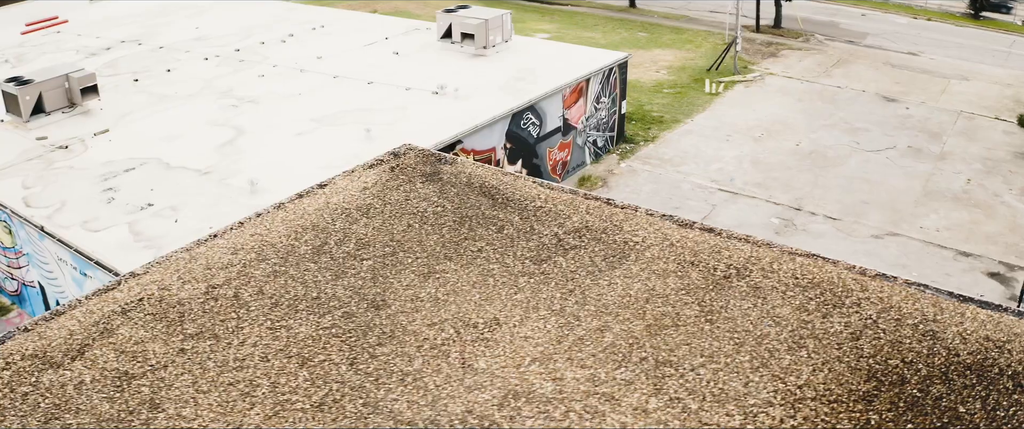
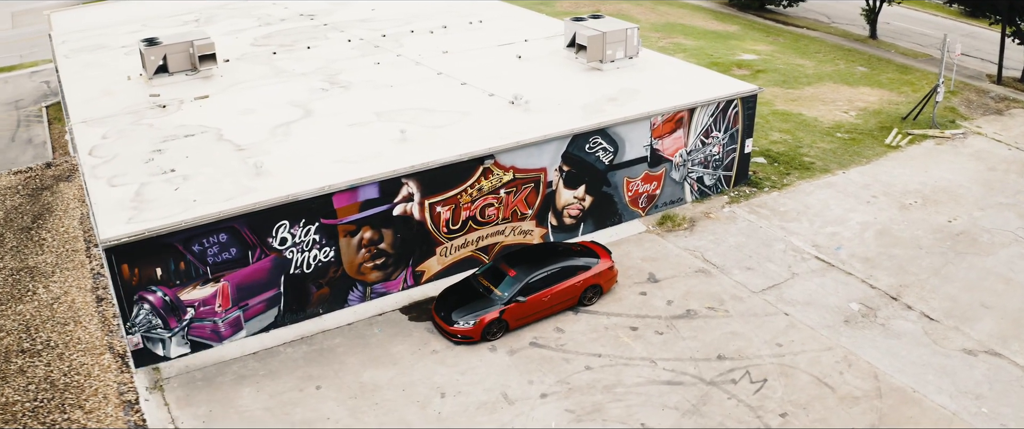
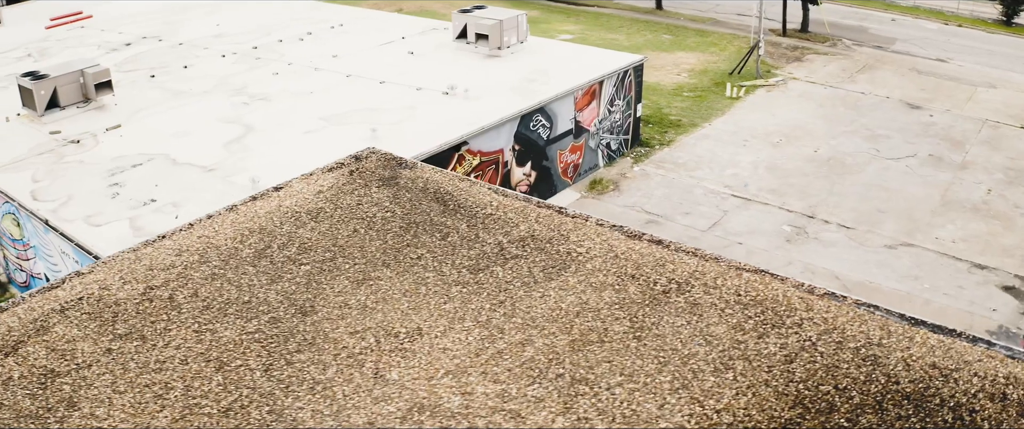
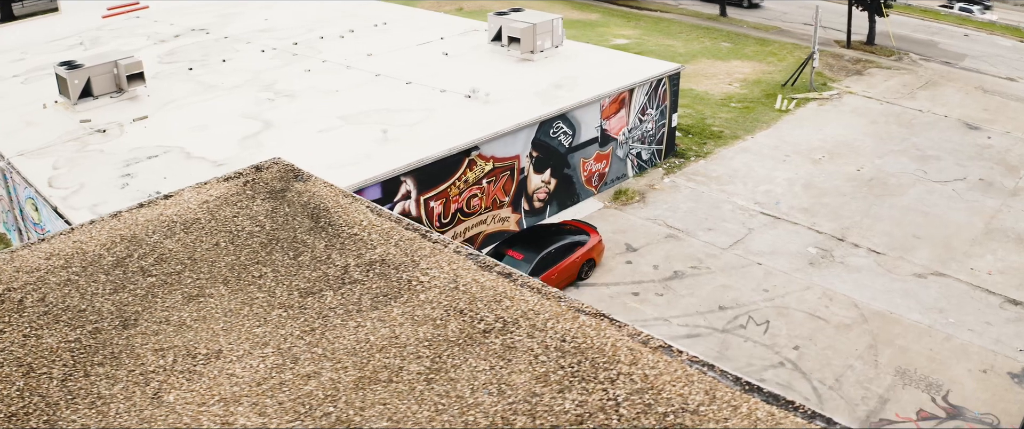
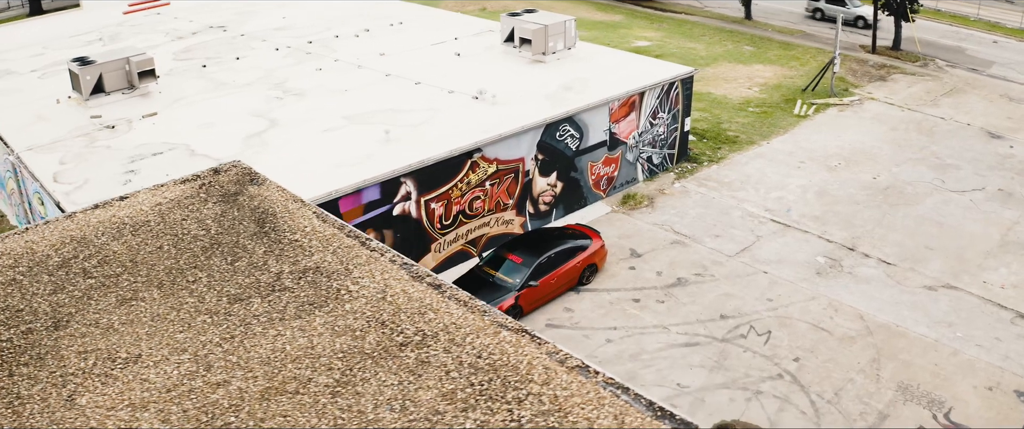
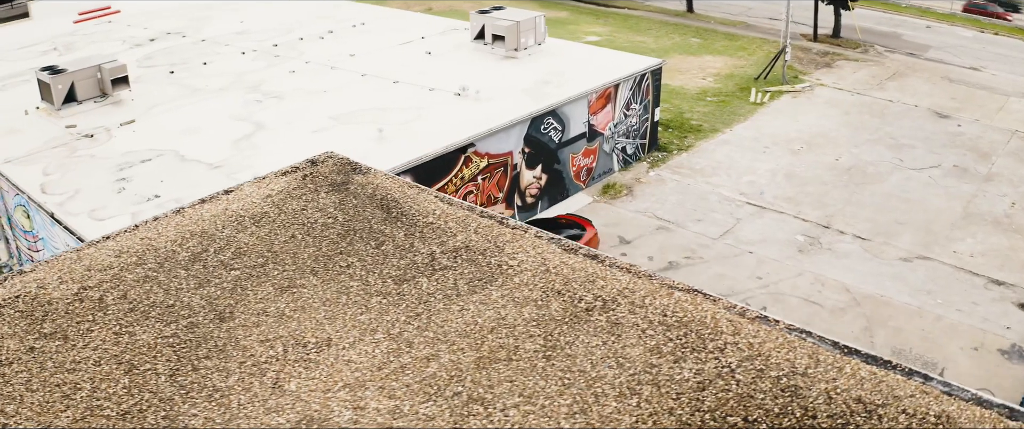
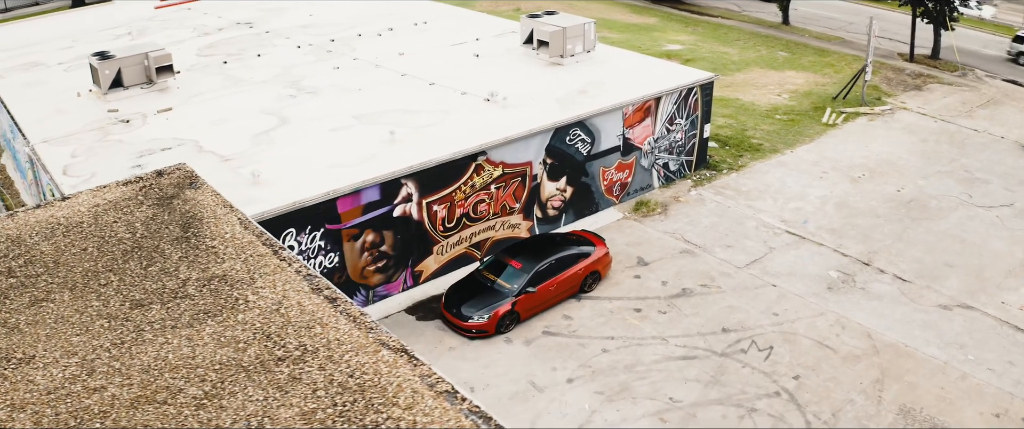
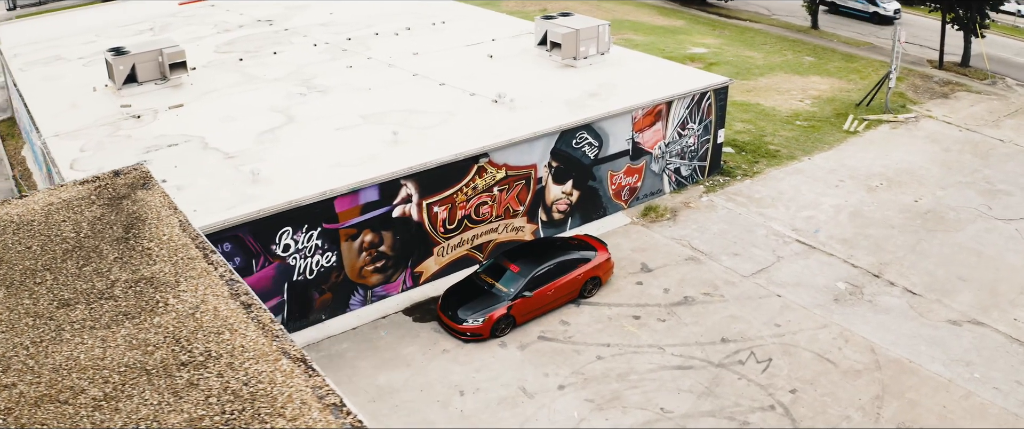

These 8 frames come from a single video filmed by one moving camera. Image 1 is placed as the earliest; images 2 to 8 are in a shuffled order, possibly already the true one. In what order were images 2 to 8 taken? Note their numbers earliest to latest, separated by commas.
3, 6, 4, 5, 7, 8, 2
